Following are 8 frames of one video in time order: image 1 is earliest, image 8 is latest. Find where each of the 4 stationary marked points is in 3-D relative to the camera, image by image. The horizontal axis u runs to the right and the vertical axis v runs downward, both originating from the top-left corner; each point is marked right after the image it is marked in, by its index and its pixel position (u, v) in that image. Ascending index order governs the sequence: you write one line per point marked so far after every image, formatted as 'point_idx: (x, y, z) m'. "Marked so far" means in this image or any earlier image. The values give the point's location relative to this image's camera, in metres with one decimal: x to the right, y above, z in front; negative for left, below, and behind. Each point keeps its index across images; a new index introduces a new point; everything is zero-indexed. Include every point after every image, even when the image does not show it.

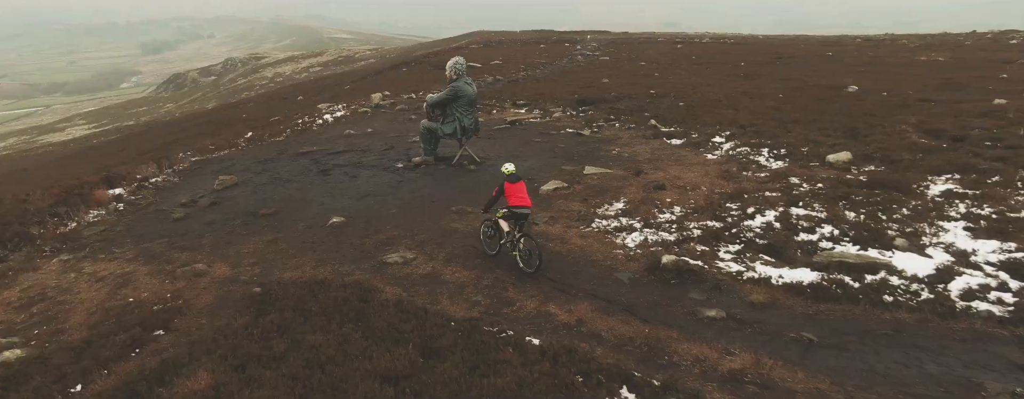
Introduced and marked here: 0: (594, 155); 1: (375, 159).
0: (+2.7, +1.4, +17.1) m
1: (-5.1, +1.5, +19.5) m
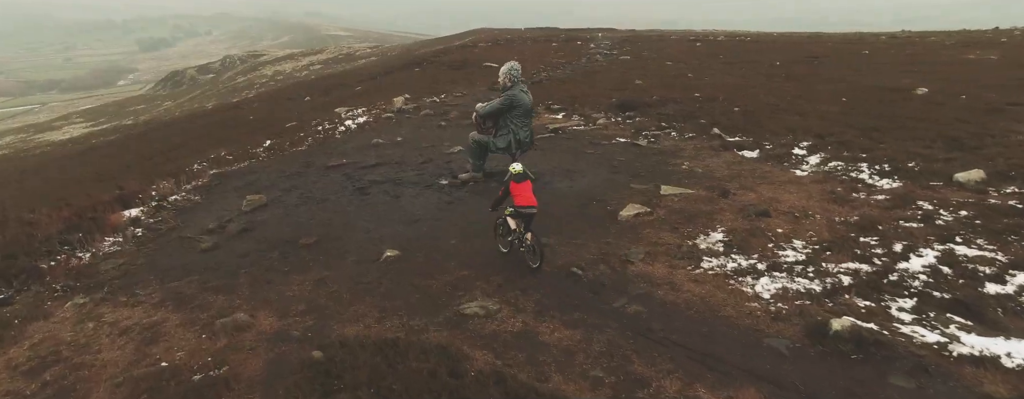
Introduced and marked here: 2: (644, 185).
0: (+4.4, +0.8, +15.4) m
1: (-3.3, +0.8, +17.9) m
2: (+3.6, +0.4, +14.3) m
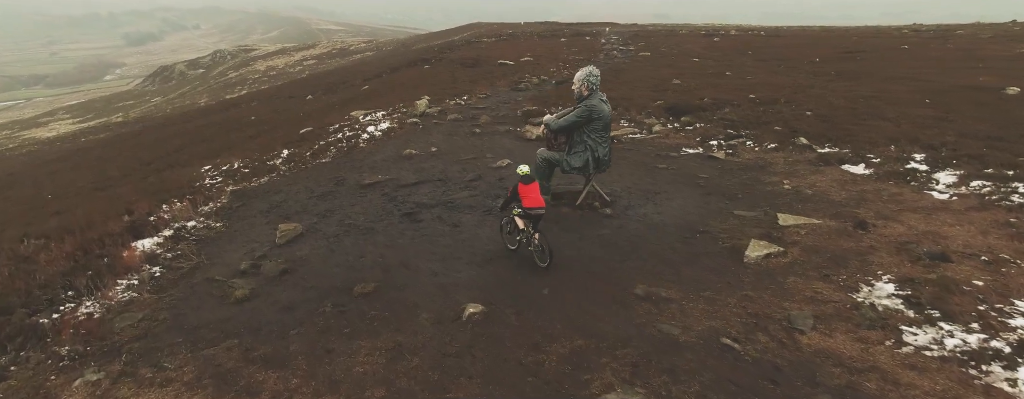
0: (+6.3, +0.2, +13.3) m
1: (-1.4, +0.1, +15.9) m
2: (+5.5, -0.3, +12.2) m
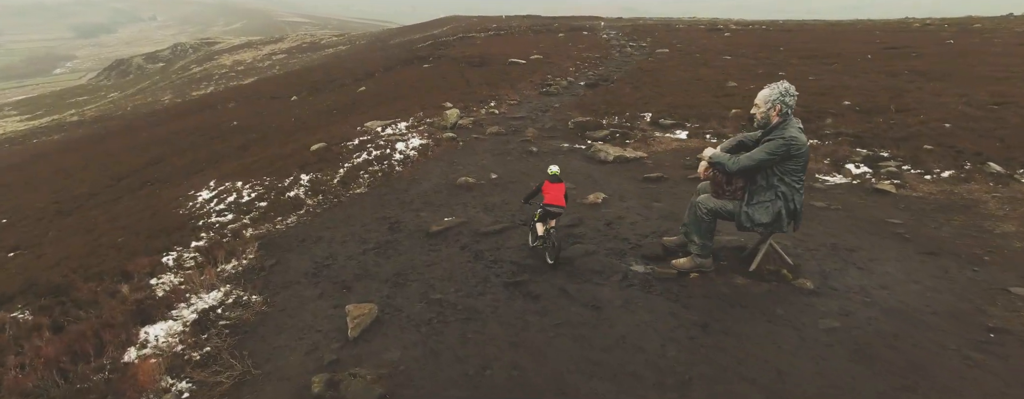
0: (+9.4, -1.0, +9.7) m
1: (+1.6, -1.2, +12.2) m
2: (+8.6, -1.4, +8.7) m
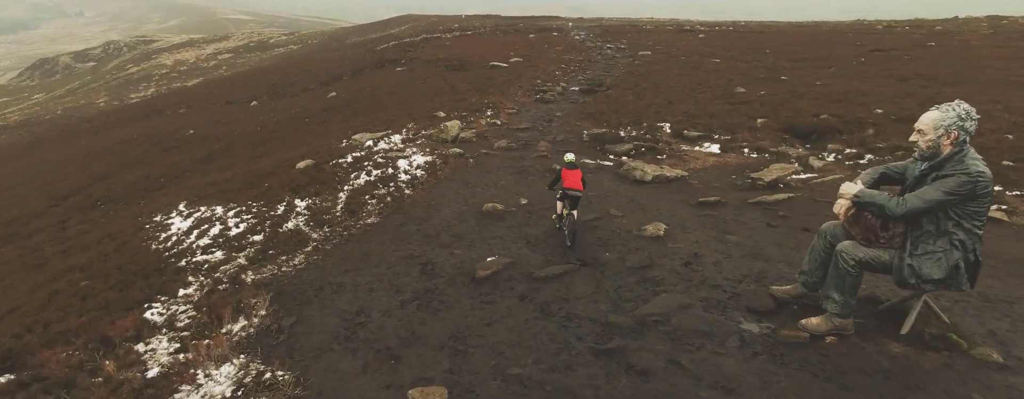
0: (+11.1, -1.6, +8.4) m
1: (+3.1, -2.1, +10.3) m
2: (+10.4, -2.1, +7.3) m
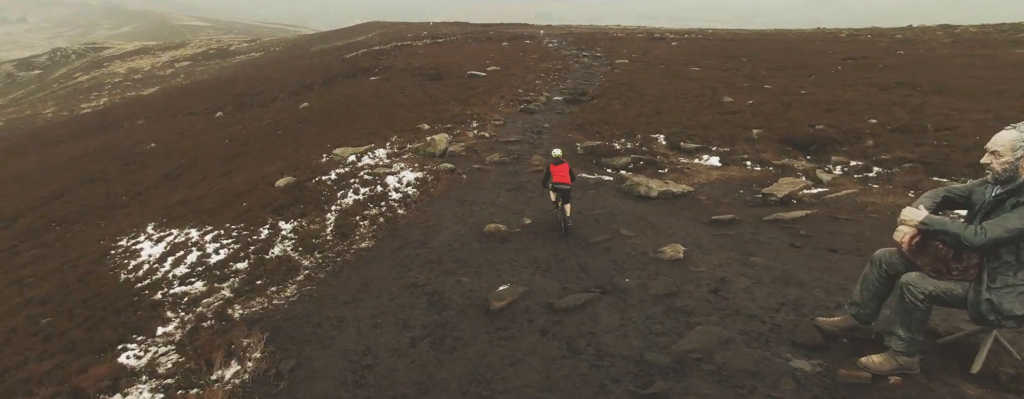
0: (+11.6, -2.0, +8.1) m
1: (+3.6, -2.6, +9.6) m
2: (+11.0, -2.4, +7.0) m
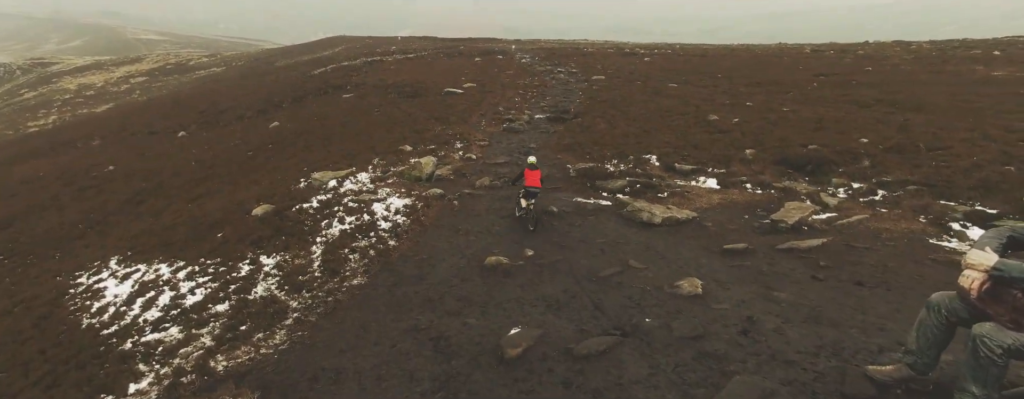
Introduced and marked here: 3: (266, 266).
0: (+12.2, -2.5, +7.9) m
1: (+4.1, -3.3, +8.9) m
2: (+11.6, -3.0, +6.7) m
3: (-8.5, -2.3, +18.0) m
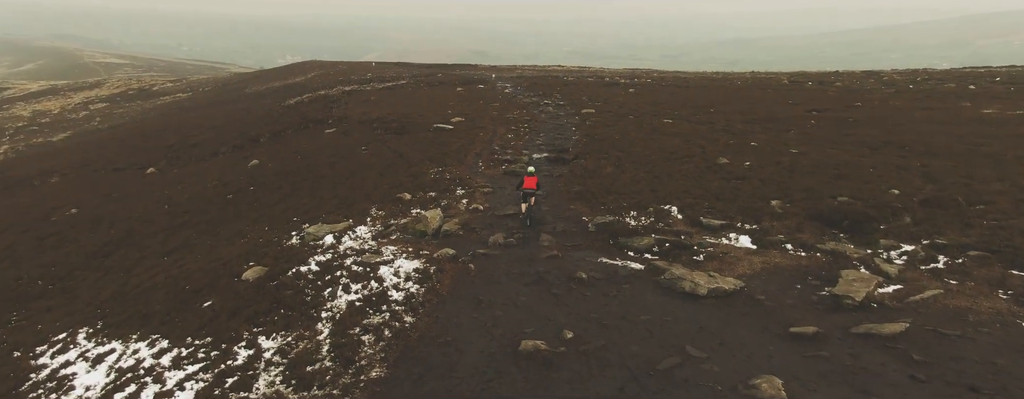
0: (+13.6, -4.1, +6.6) m
1: (+5.5, -5.0, +7.3) m
2: (+13.1, -4.5, +5.4) m
3: (-7.4, -4.6, +15.8) m
